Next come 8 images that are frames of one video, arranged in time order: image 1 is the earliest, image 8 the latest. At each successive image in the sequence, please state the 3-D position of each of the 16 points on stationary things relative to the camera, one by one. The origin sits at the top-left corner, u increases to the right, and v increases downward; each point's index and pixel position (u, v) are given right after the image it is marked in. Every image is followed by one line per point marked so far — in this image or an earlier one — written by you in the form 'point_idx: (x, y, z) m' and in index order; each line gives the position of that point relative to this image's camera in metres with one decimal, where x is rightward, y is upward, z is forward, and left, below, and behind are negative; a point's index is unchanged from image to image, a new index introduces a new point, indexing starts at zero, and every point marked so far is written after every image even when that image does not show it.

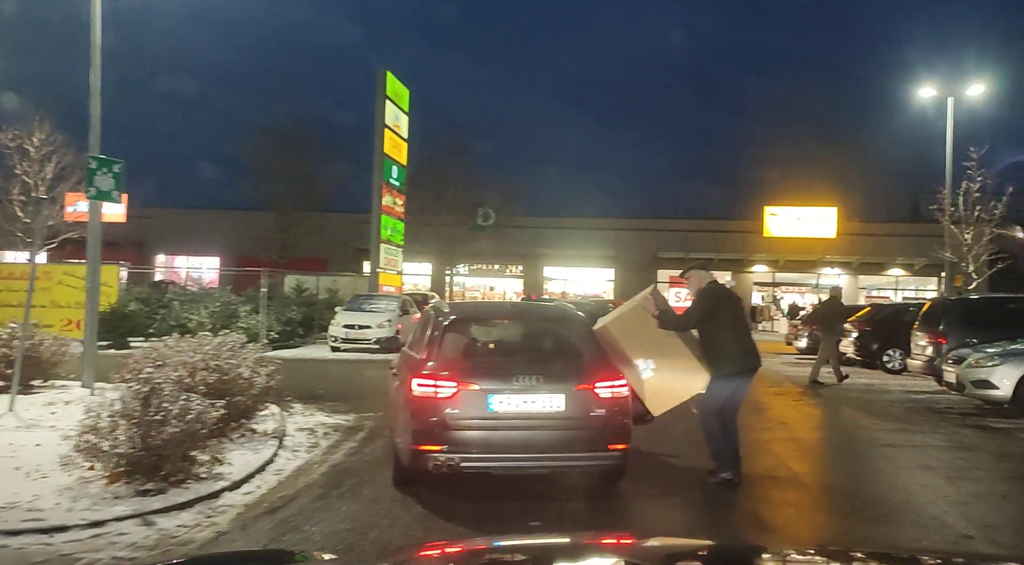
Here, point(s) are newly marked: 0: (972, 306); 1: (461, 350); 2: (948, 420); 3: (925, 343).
0: (+8.5, -0.4, +13.8) m
1: (-0.5, -0.7, +7.2) m
2: (+6.4, -2.0, +11.0) m
3: (+7.8, -1.2, +14.2) m
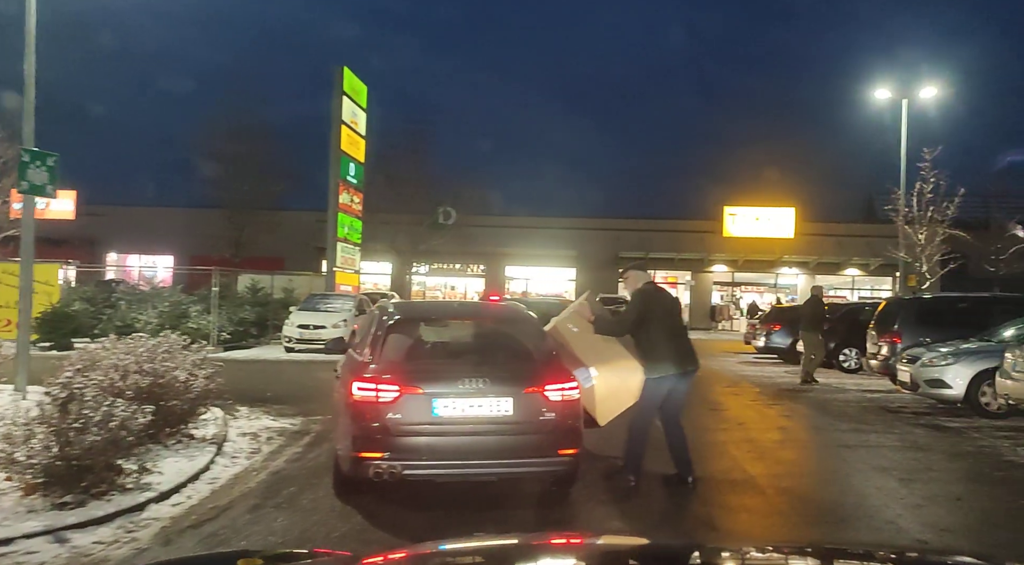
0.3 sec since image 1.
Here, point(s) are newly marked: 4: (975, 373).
0: (+7.7, -0.4, +13.9) m
1: (-1.0, -0.6, +6.9) m
2: (+5.7, -2.0, +11.0) m
3: (+7.0, -1.2, +14.3) m
4: (+6.9, -1.3, +11.1) m
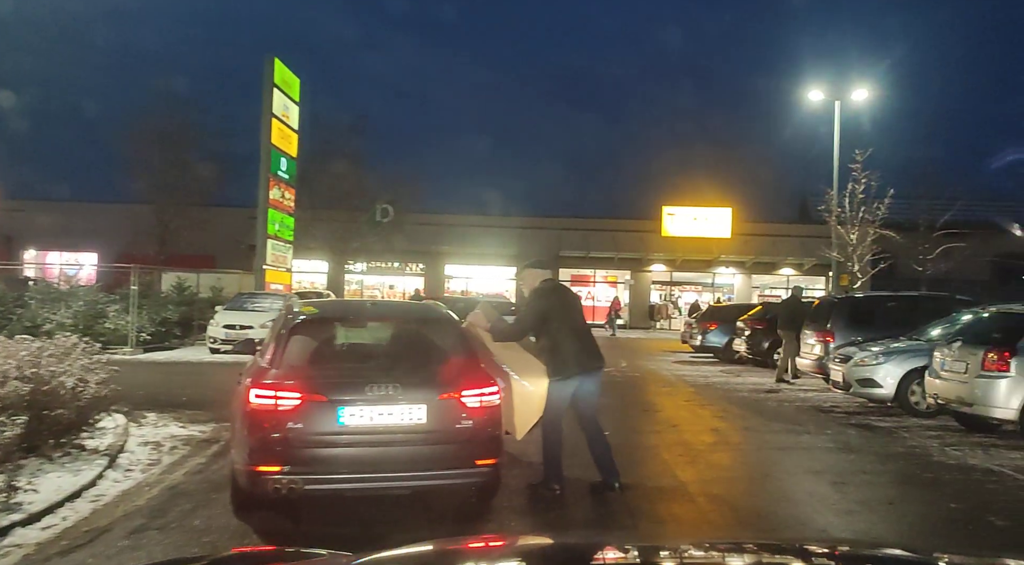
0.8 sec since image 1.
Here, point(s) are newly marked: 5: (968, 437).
0: (+6.5, -0.4, +14.0) m
1: (-1.7, -0.6, +6.3) m
2: (+4.7, -2.0, +10.9) m
3: (+5.7, -1.1, +14.2) m
4: (+5.8, -1.3, +11.1) m
5: (+5.7, -1.9, +9.3) m
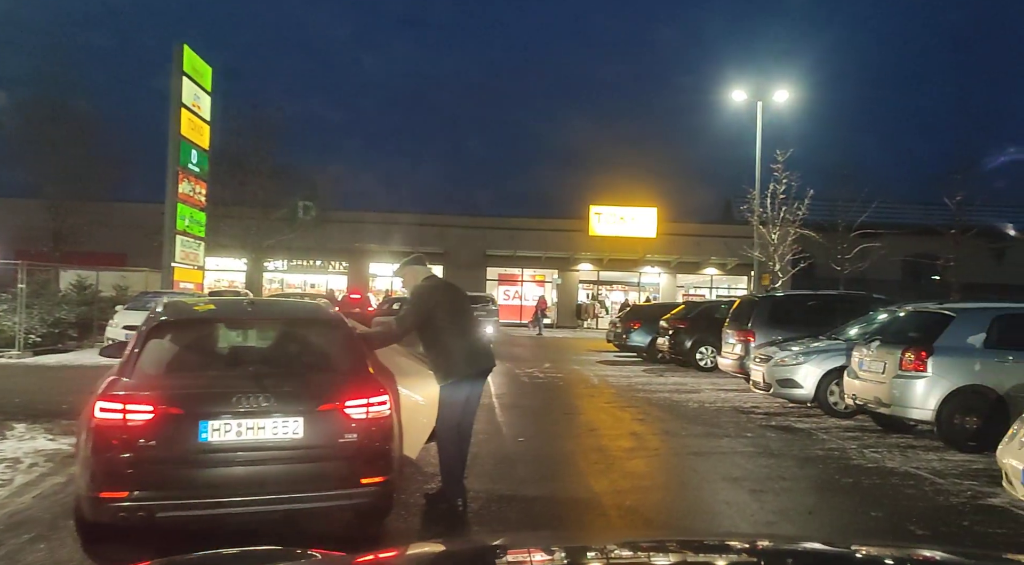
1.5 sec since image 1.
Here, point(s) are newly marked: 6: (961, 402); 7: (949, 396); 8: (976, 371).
0: (+4.9, -0.4, +13.9) m
1: (-2.5, -0.6, +5.5) m
2: (+3.4, -2.0, +10.7) m
3: (+4.2, -1.1, +14.1) m
4: (+4.6, -1.3, +10.9) m
5: (+4.6, -1.9, +9.2) m
6: (+5.0, -1.3, +8.4) m
7: (+4.9, -1.3, +8.4) m
8: (+5.2, -1.0, +8.3) m
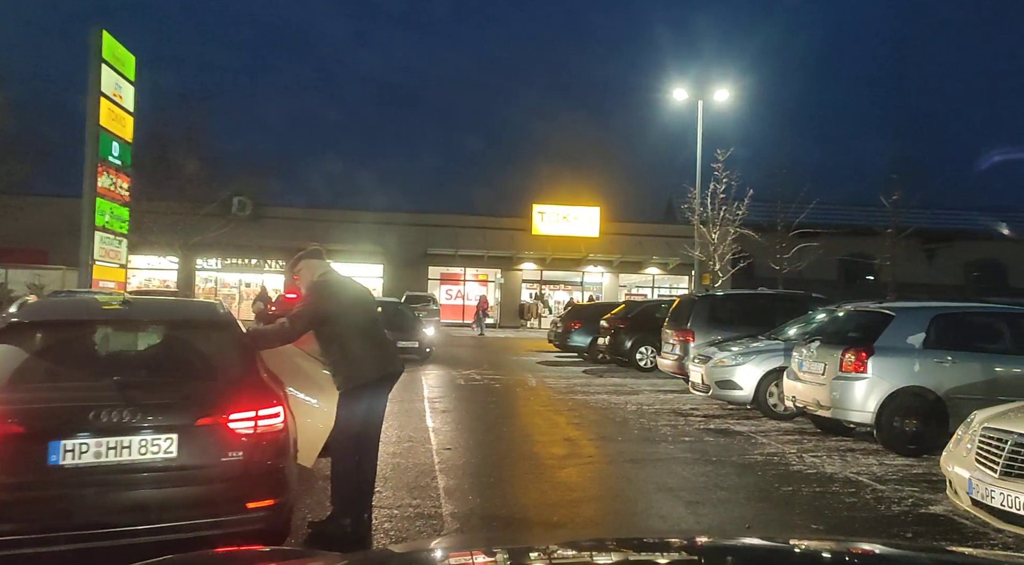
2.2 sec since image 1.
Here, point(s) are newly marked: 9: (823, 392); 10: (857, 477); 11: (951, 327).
0: (+3.7, -0.4, +13.6) m
1: (-3.1, -0.6, +4.7) m
2: (+2.5, -2.0, +10.3) m
3: (+3.0, -1.1, +13.8) m
4: (+3.6, -1.3, +10.6) m
5: (+3.7, -1.9, +8.9) m
6: (+4.2, -1.3, +8.1) m
7: (+4.1, -1.3, +8.1) m
8: (+4.4, -1.0, +8.1) m
9: (+3.5, -1.2, +8.5) m
10: (+3.4, -1.9, +7.3) m
11: (+4.9, -0.5, +8.4) m
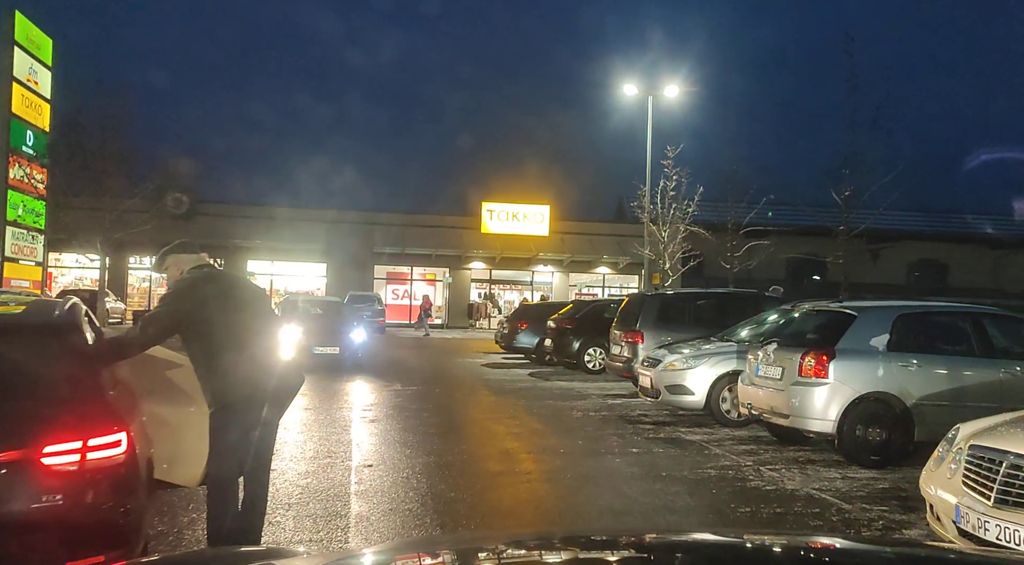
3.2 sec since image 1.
0: (+2.7, -0.3, +12.9) m
1: (-3.5, -0.5, +3.6) m
2: (+1.6, -1.9, +9.6) m
3: (+1.9, -1.1, +13.0) m
4: (+2.7, -1.2, +10.0) m
5: (+2.9, -1.9, +8.2) m
6: (+3.5, -1.3, +7.5) m
7: (+3.4, -1.2, +7.5) m
8: (+3.7, -0.9, +7.5) m
9: (+2.8, -1.2, +7.8) m
10: (+2.7, -1.9, +6.6) m
11: (+4.2, -0.5, +7.8) m
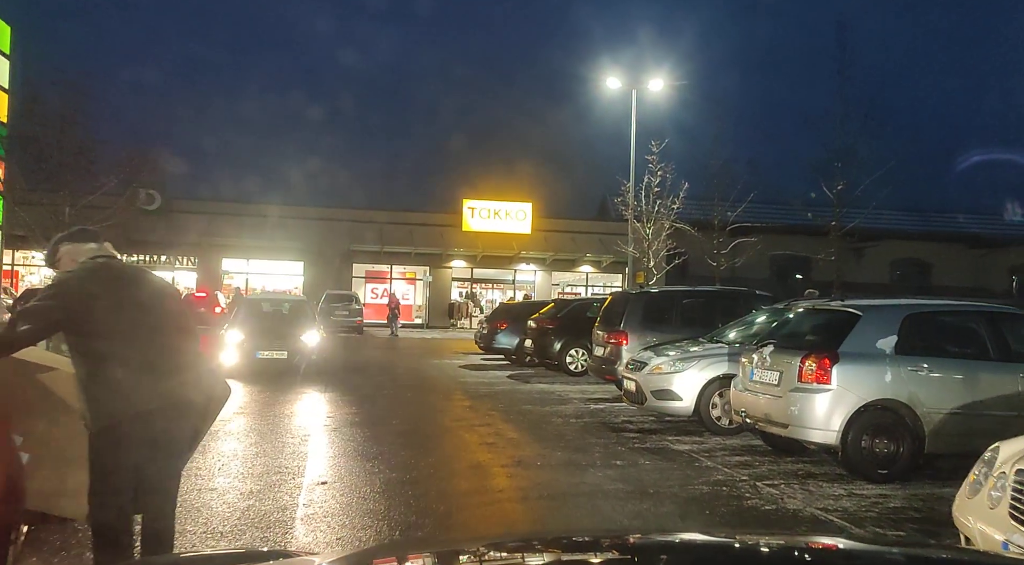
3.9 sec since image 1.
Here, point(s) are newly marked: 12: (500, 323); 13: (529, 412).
0: (+2.3, -0.3, +12.2) m
1: (-3.7, -0.5, +2.8) m
2: (+1.3, -1.9, +8.8) m
3: (+1.5, -1.0, +12.3) m
4: (+2.4, -1.2, +9.3) m
5: (+2.7, -1.8, +7.5) m
6: (+3.3, -1.3, +6.8) m
7: (+3.1, -1.2, +6.8) m
8: (+3.4, -0.9, +6.8) m
9: (+2.5, -1.2, +7.1) m
10: (+2.5, -1.8, +5.9) m
11: (+3.9, -0.4, +7.1) m
12: (-0.3, -1.0, +19.0) m
13: (+0.3, -1.9, +10.9) m
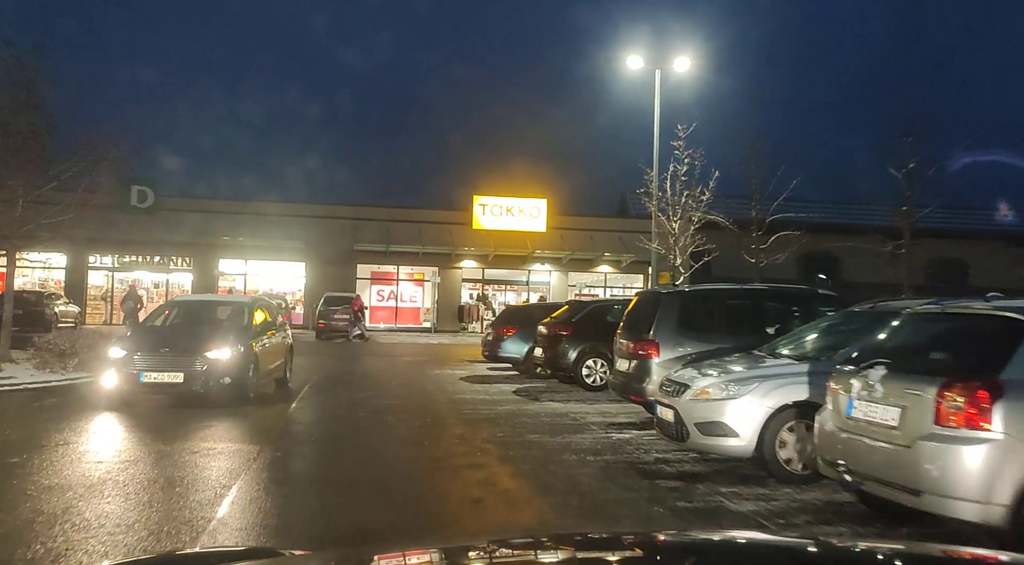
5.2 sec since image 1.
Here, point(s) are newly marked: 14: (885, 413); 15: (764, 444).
0: (+2.3, -0.3, +9.8) m
1: (-3.9, -0.4, +0.5) m
2: (+1.3, -1.8, +6.4) m
3: (+1.6, -1.0, +9.9) m
4: (+2.4, -1.2, +6.8) m
5: (+2.6, -1.8, +5.1) m
6: (+3.2, -1.2, +4.4) m
7: (+3.0, -1.1, +4.4) m
8: (+3.3, -0.8, +4.3) m
9: (+2.5, -1.1, +4.7) m
10: (+2.3, -1.8, +3.4) m
11: (+3.8, -0.4, +4.7) m
12: (-0.1, -1.0, +16.7) m
13: (+0.3, -1.9, +8.5) m
14: (+2.5, -0.8, +4.9) m
15: (+2.3, -1.5, +6.8) m
